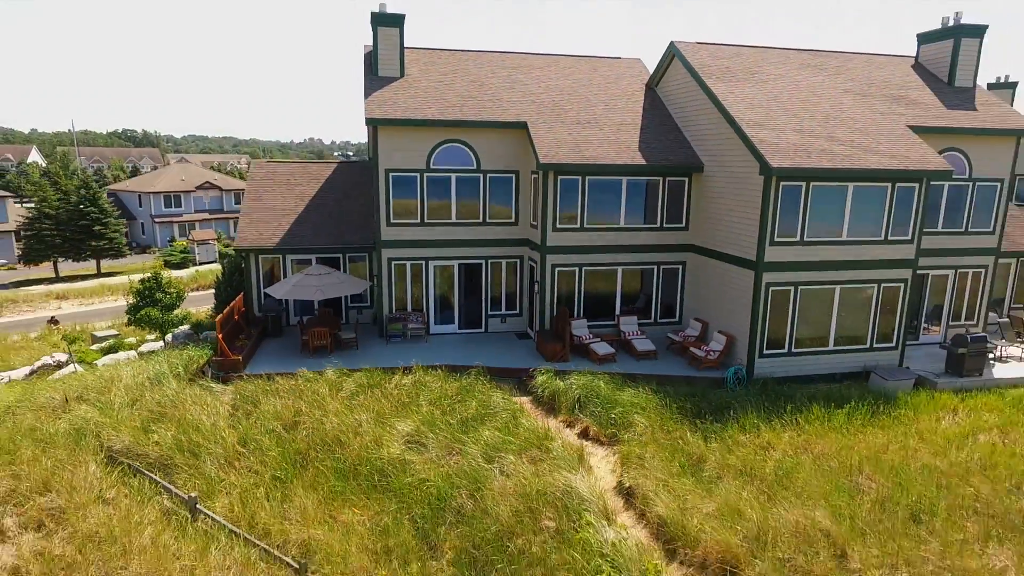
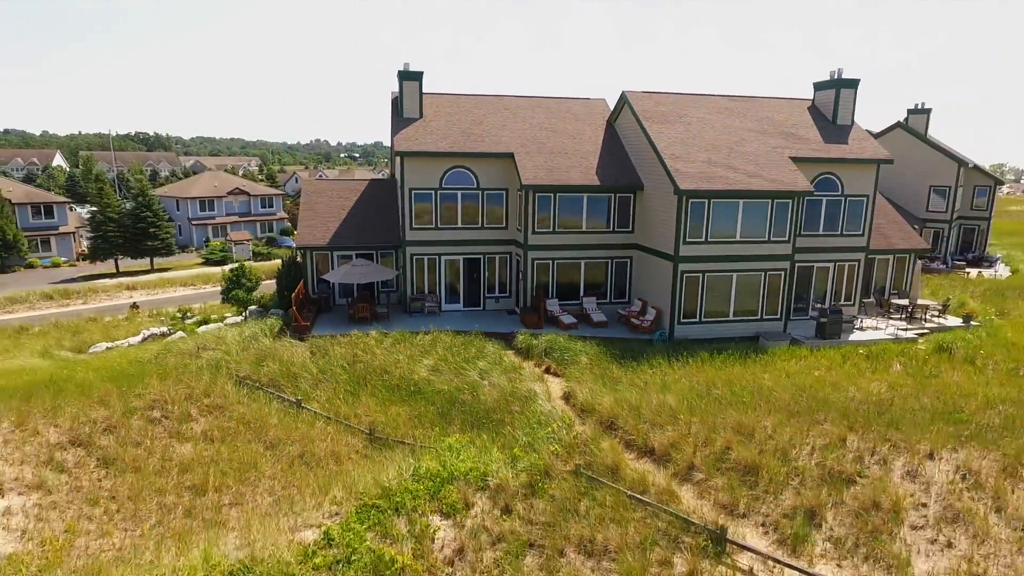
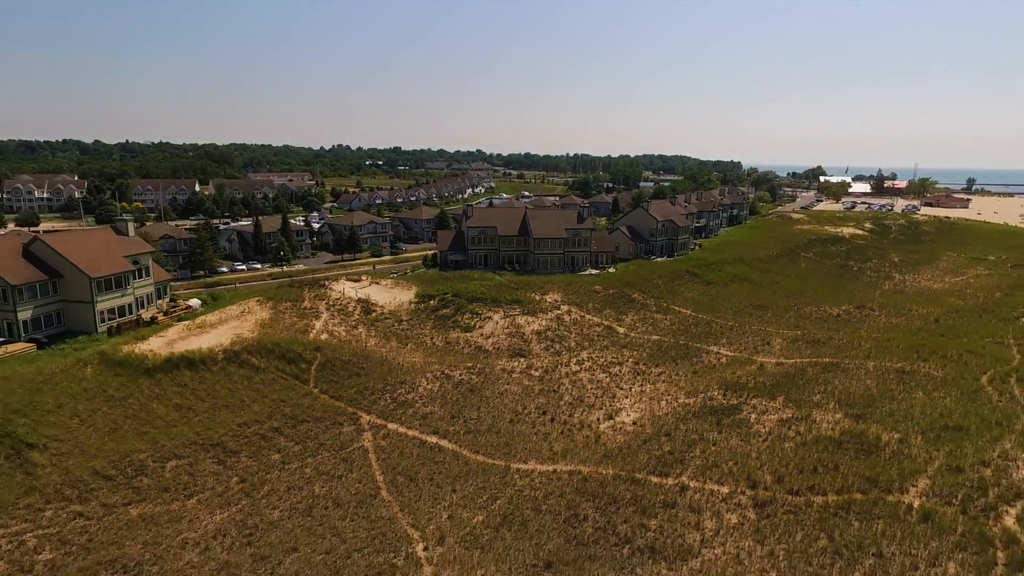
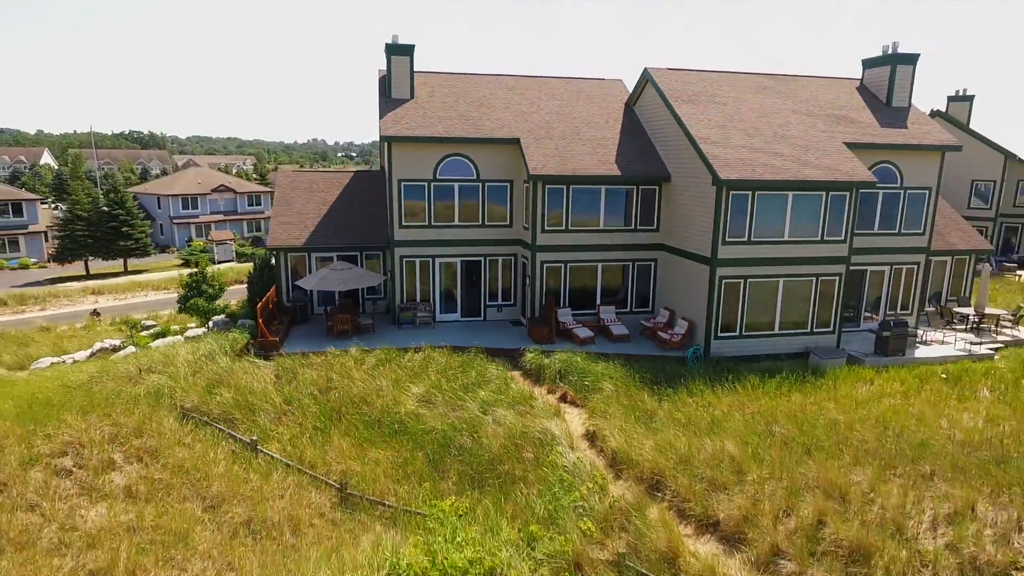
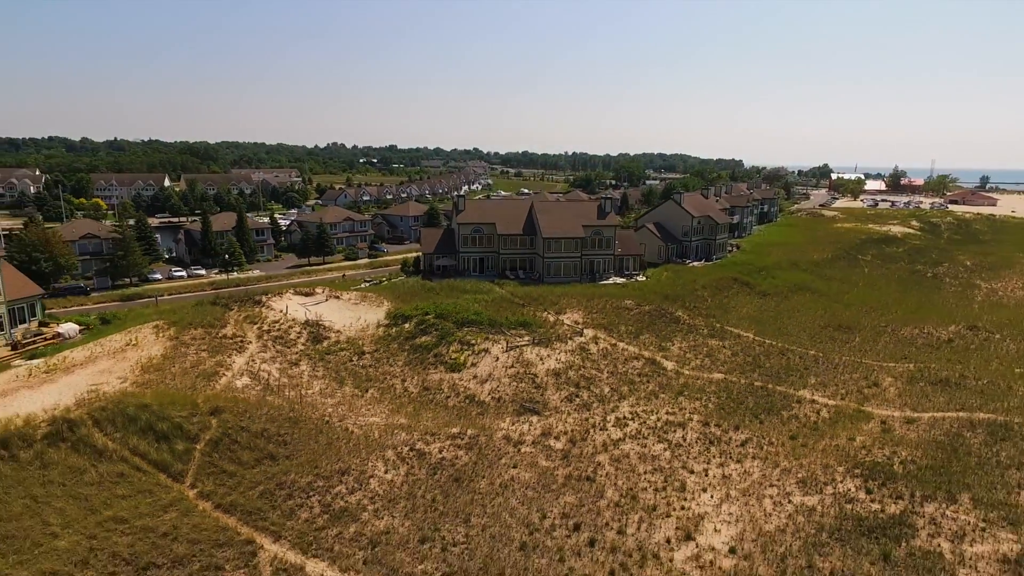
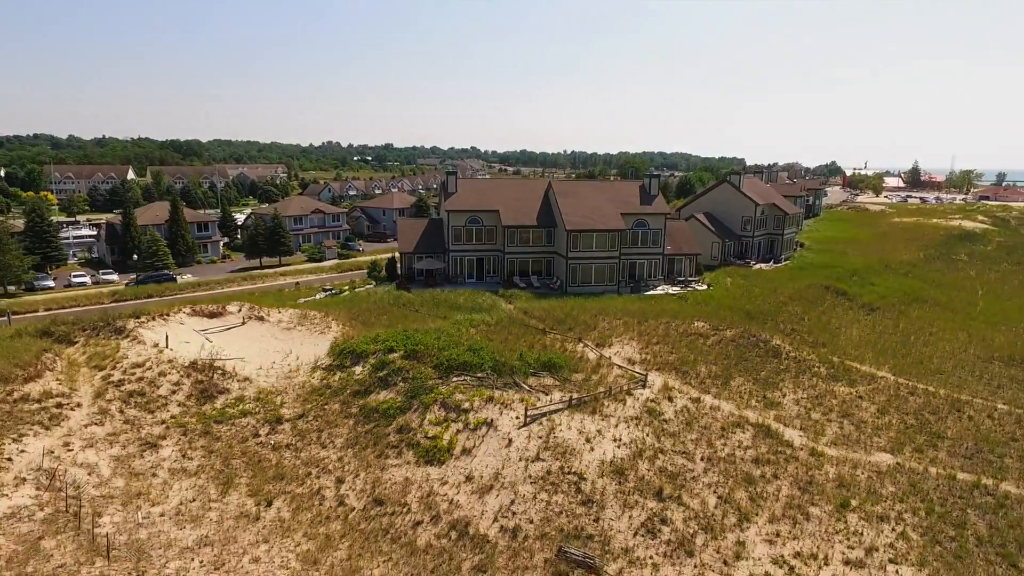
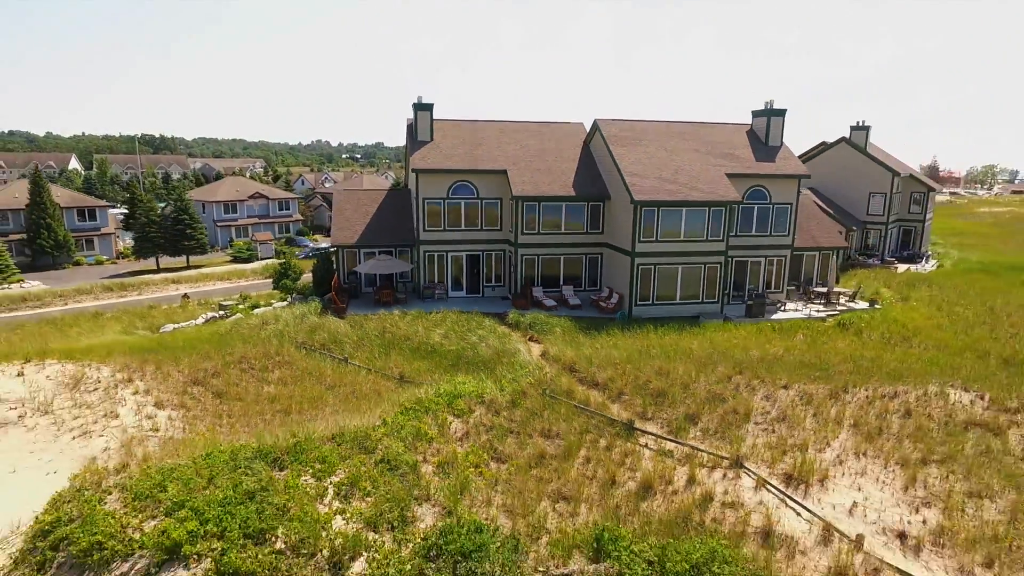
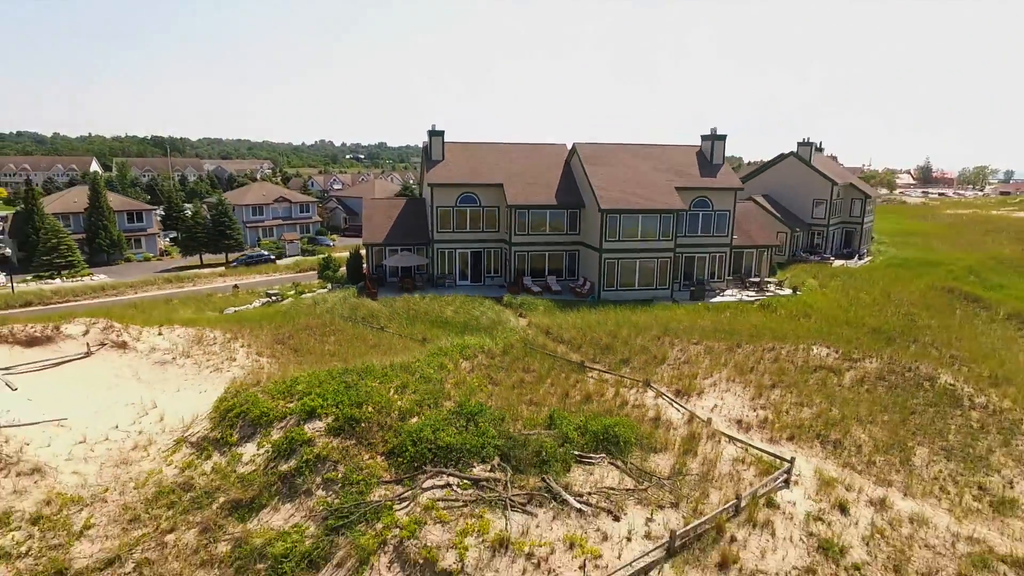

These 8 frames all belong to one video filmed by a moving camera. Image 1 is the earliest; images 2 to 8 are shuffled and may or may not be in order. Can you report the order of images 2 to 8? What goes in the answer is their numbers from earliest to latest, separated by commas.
4, 2, 7, 8, 6, 5, 3
